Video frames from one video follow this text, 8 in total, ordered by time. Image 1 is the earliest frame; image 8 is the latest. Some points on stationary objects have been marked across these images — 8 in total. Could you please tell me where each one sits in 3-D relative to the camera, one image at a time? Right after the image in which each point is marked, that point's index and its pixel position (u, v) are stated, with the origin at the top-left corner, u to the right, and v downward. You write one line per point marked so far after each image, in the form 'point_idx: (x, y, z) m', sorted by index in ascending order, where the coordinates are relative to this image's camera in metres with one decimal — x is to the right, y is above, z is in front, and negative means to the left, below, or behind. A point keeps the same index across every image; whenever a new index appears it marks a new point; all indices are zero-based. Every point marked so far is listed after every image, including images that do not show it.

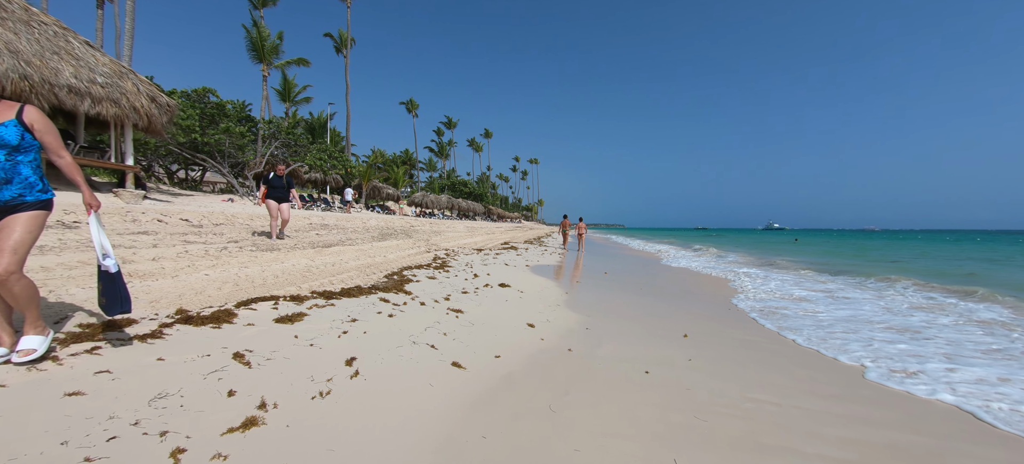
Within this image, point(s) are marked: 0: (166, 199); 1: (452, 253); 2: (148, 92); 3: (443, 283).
0: (-13.2, +1.2, +13.3) m
1: (-1.8, -0.6, +10.1) m
2: (-11.4, +4.4, +10.9) m
3: (-1.2, -0.9, +6.0) m
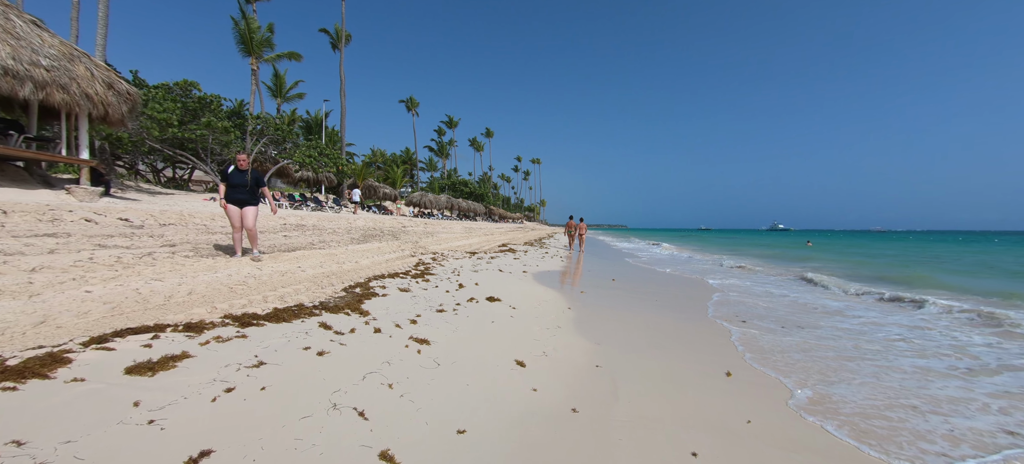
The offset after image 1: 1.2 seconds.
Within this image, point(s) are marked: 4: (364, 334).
0: (-13.3, +1.2, +12.2) m
1: (-1.9, -0.6, +8.9) m
2: (-11.5, +4.4, +9.8) m
3: (-1.3, -0.9, +4.8) m
4: (-1.4, -1.0, +3.3) m
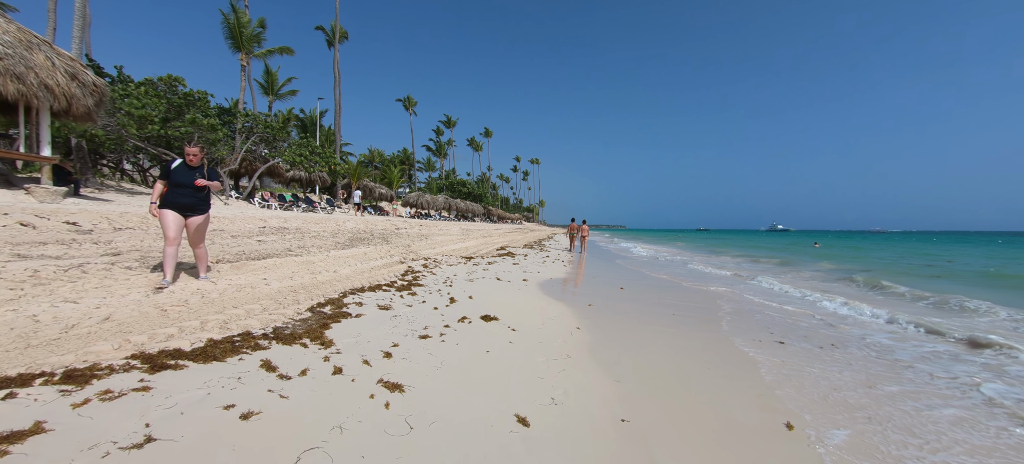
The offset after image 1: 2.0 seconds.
0: (-13.3, +1.1, +11.4) m
1: (-1.9, -0.7, +8.2) m
2: (-11.5, +4.3, +9.0) m
3: (-1.3, -1.0, +4.1) m
4: (-1.4, -1.0, +2.5) m
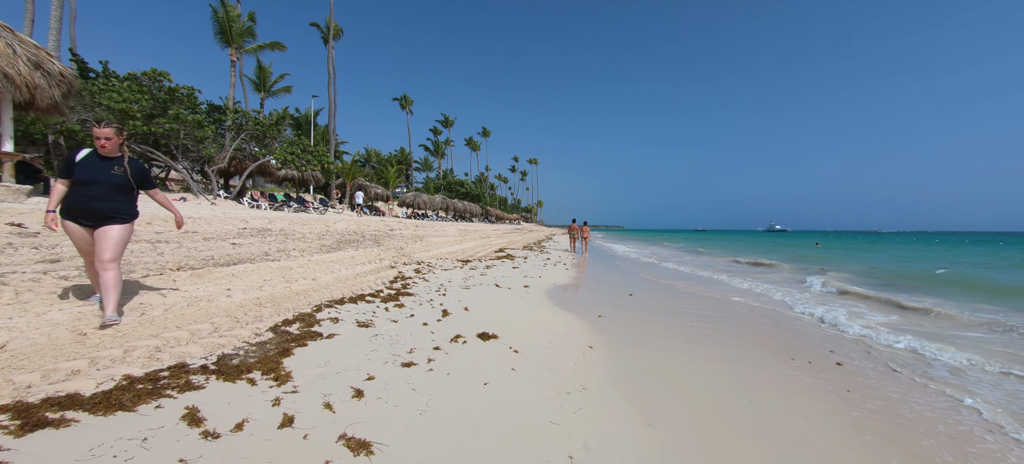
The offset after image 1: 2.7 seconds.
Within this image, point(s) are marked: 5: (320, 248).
0: (-13.3, +1.1, +10.7) m
1: (-1.9, -0.8, +7.5) m
2: (-11.5, +4.2, +8.4) m
3: (-1.3, -1.0, +3.4) m
4: (-1.4, -1.1, +1.9) m
5: (-4.2, -0.3, +7.7) m
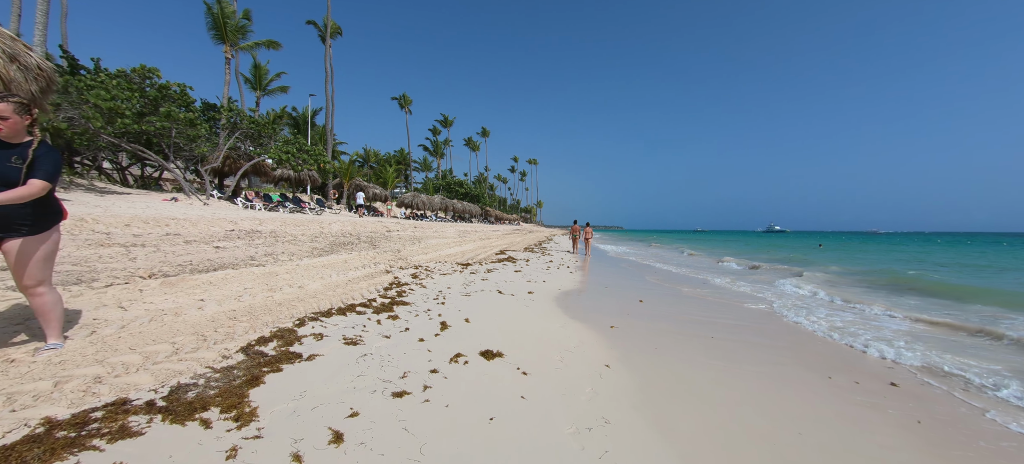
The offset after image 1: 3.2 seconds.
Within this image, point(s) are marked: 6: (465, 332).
0: (-13.3, +1.0, +10.3) m
1: (-1.9, -0.8, +7.1) m
2: (-11.5, +4.2, +7.9) m
3: (-1.2, -1.1, +3.0) m
4: (-1.3, -1.1, +1.5) m
5: (-4.2, -0.4, +7.3) m
6: (-0.5, -1.1, +3.9) m
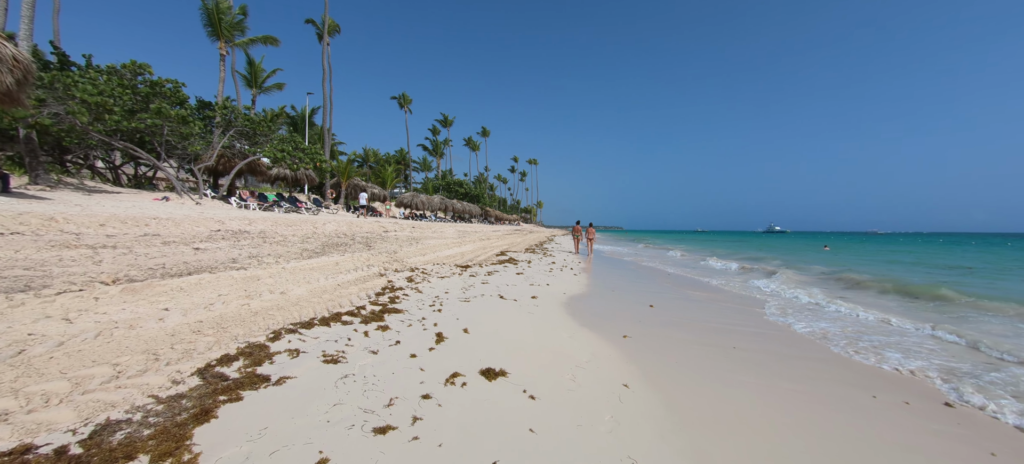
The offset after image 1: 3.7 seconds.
0: (-13.2, +1.0, +9.9) m
1: (-1.8, -0.8, +6.7) m
2: (-11.4, +4.2, +7.5) m
3: (-1.2, -1.1, +2.6) m
4: (-1.3, -1.1, +1.0) m
5: (-4.1, -0.4, +6.8) m
6: (-0.5, -1.1, +3.5) m
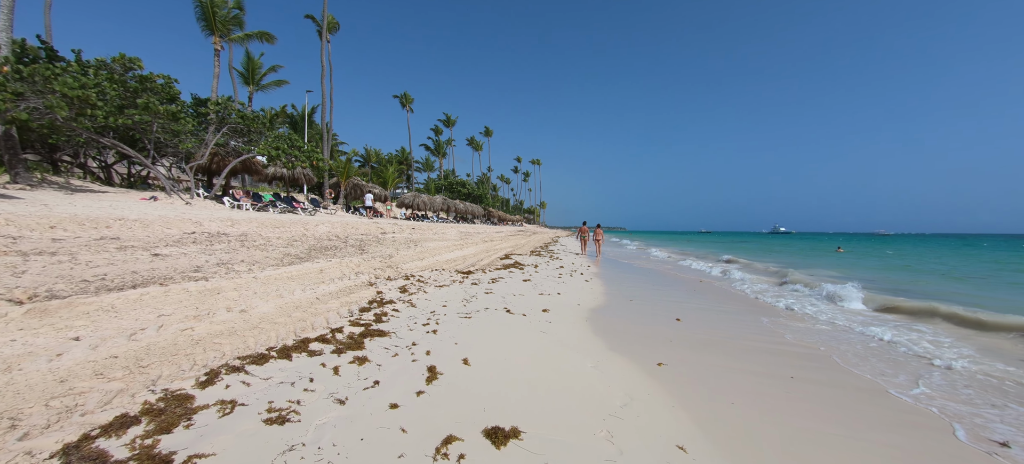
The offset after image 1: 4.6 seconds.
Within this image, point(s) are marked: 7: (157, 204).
0: (-13.1, +1.0, +9.2) m
1: (-1.7, -0.9, +5.9) m
2: (-11.3, +4.1, +6.8) m
3: (-1.1, -1.1, +1.8) m
4: (-1.2, -1.2, +0.3) m
5: (-4.0, -0.5, +6.1) m
6: (-0.4, -1.2, +2.7) m
7: (-11.9, +0.9, +11.6) m
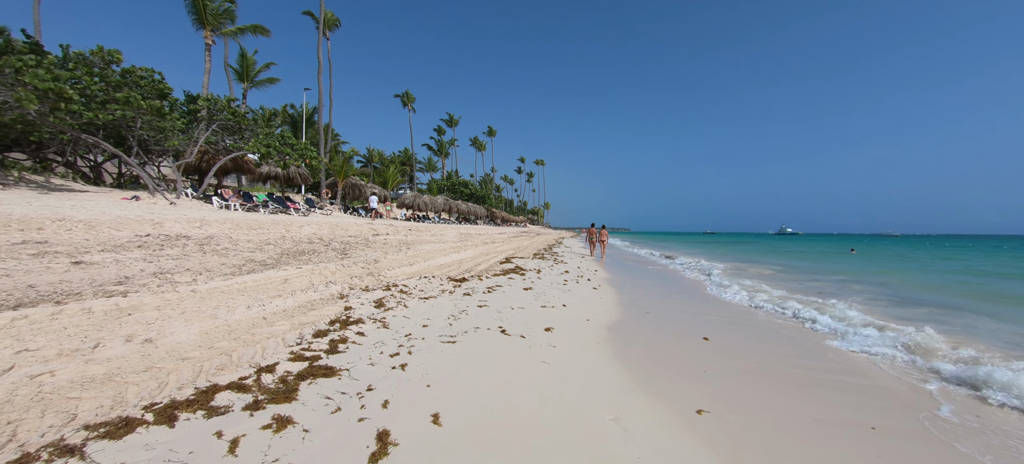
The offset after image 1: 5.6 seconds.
0: (-13.1, +0.9, +8.4) m
1: (-1.7, -0.9, +5.0) m
2: (-11.3, +4.1, +6.0) m
3: (-1.2, -1.2, +0.9) m
4: (-1.3, -1.2, -0.6) m
5: (-4.0, -0.5, +5.2) m
6: (-0.4, -1.2, +1.8) m
7: (-11.8, +0.9, +10.9) m
